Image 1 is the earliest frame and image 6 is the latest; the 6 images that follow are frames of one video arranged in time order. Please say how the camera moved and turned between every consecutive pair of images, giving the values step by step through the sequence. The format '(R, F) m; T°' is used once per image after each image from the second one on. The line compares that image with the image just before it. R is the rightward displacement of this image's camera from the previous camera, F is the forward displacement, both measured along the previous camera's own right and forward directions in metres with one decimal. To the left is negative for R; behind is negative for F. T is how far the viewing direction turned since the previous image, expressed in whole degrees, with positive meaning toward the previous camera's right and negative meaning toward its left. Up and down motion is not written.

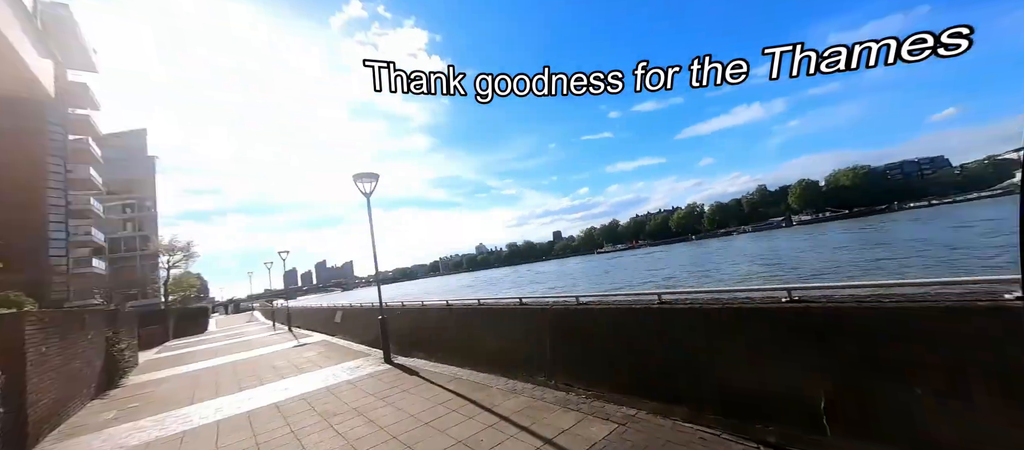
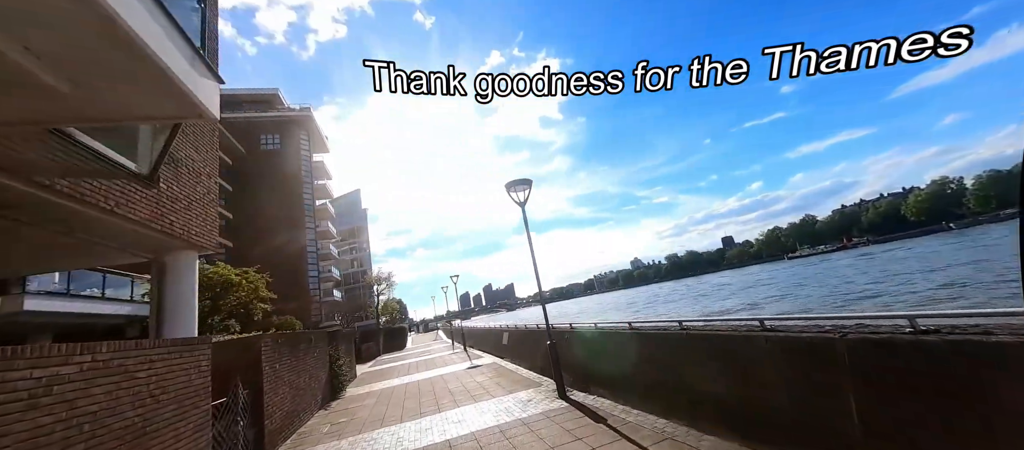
(-0.7, +1.5) m; -24°
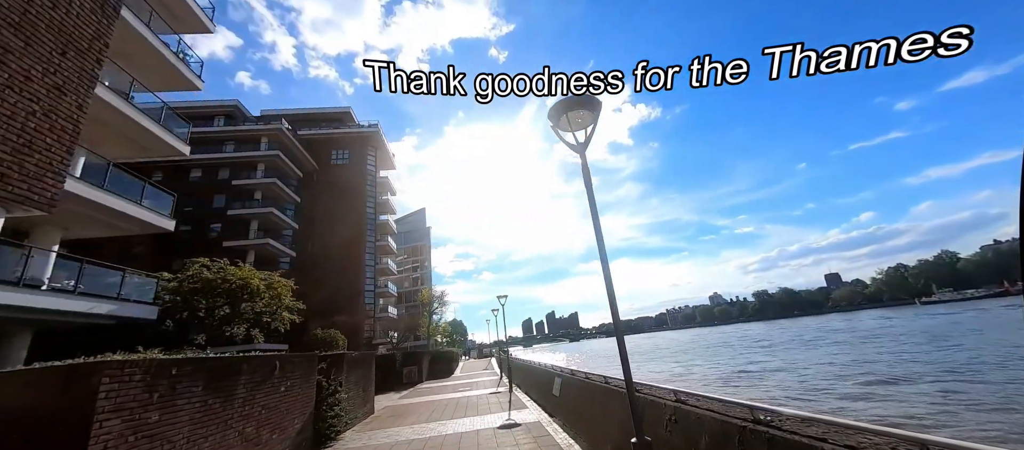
(+0.2, +3.7) m; -11°
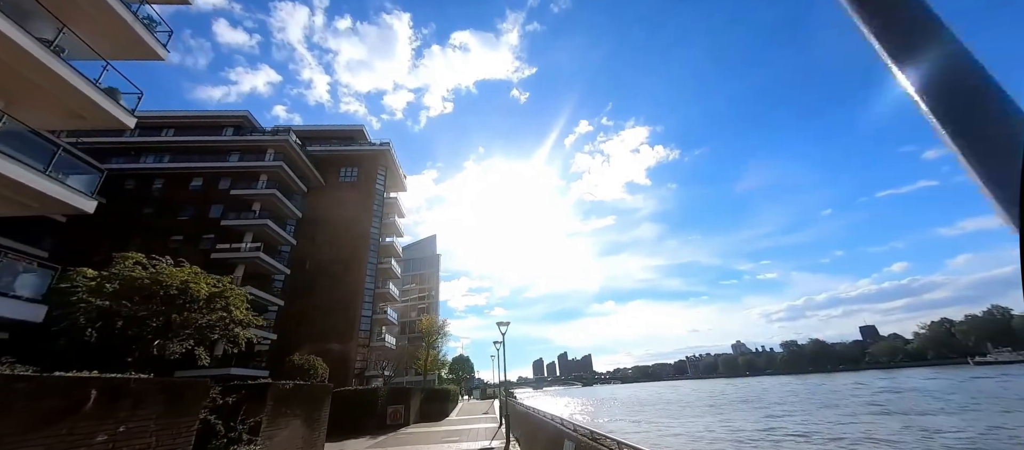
(+0.4, +2.9) m; -3°
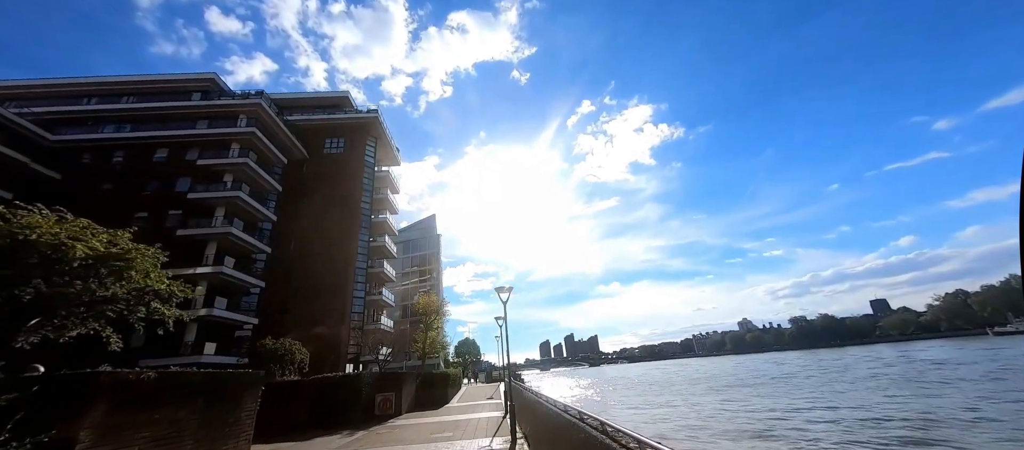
(+0.1, +3.3) m; -1°
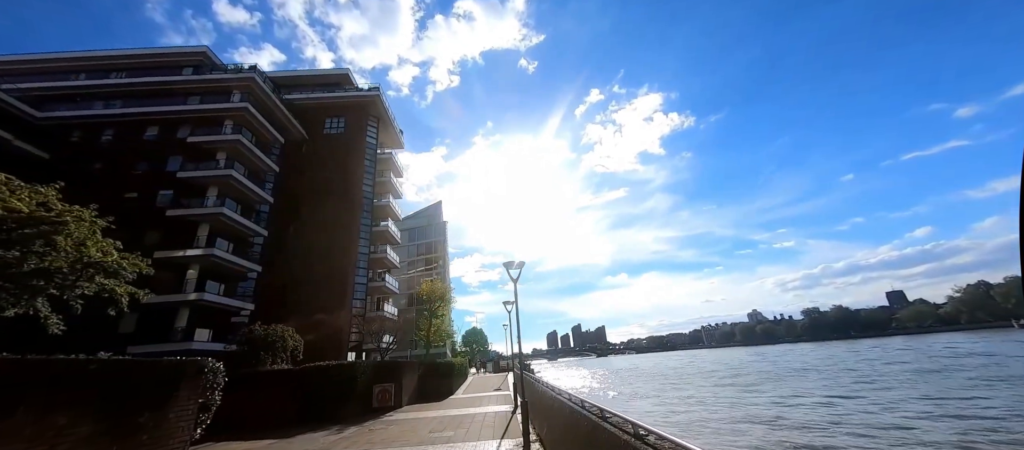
(-0.1, +1.8) m; -1°
